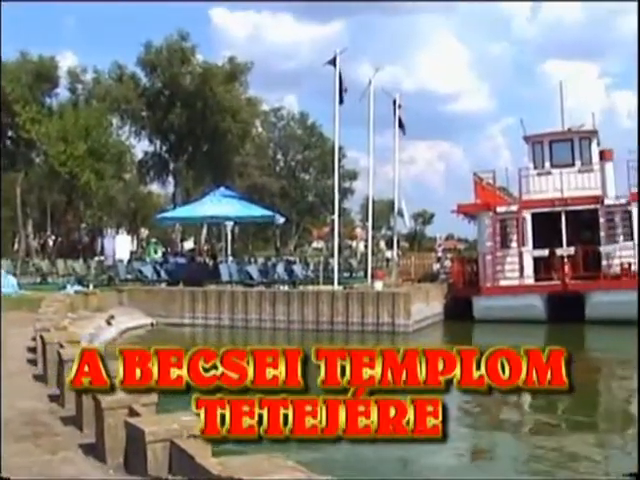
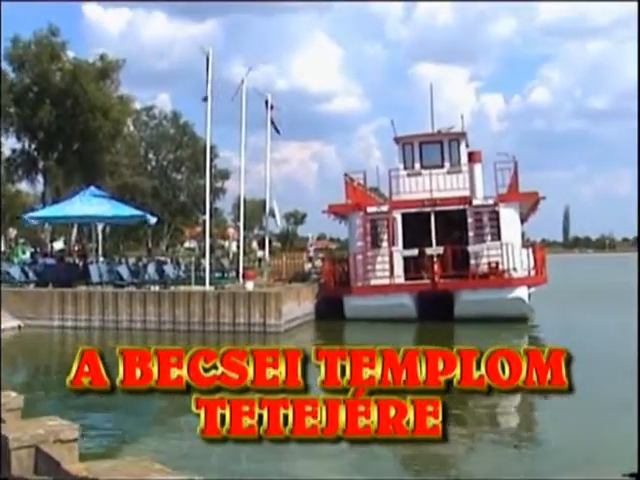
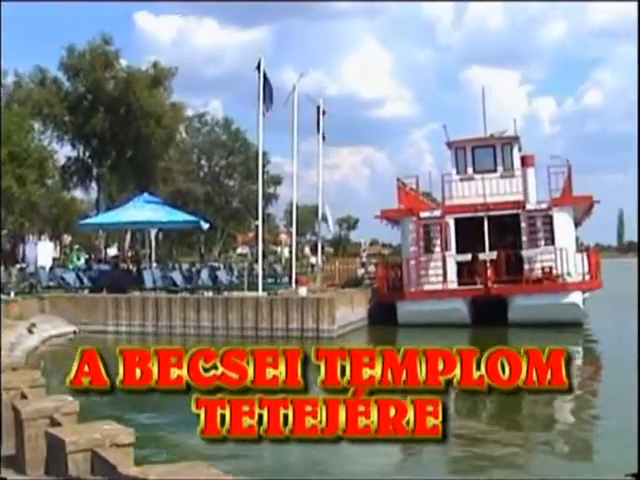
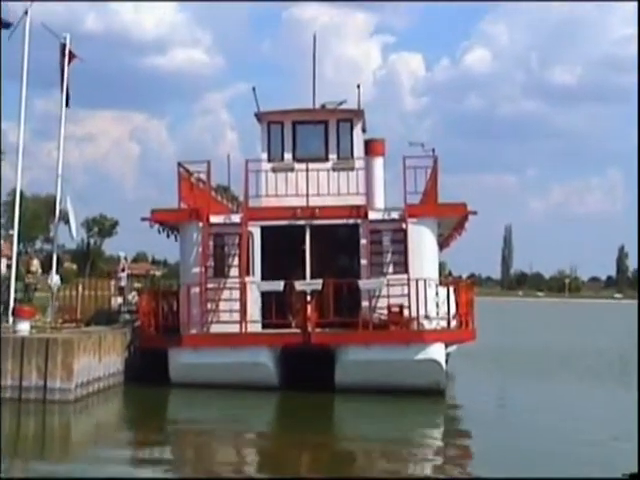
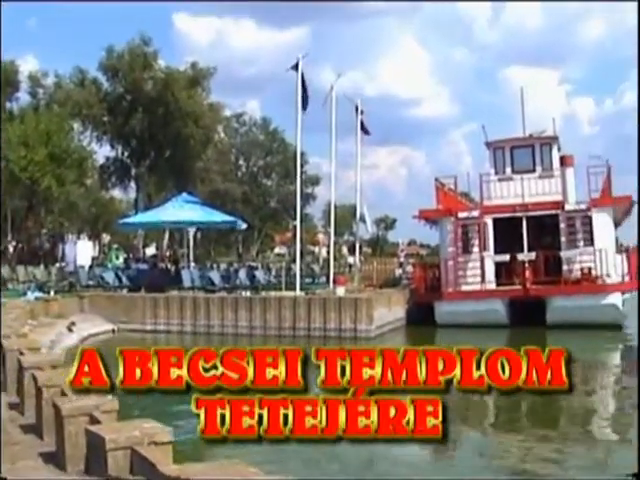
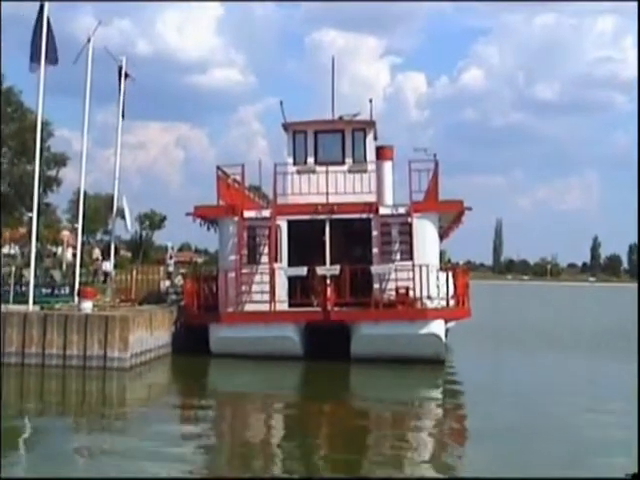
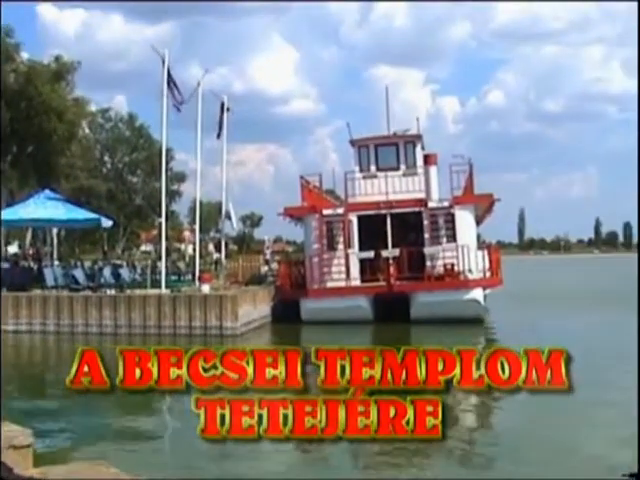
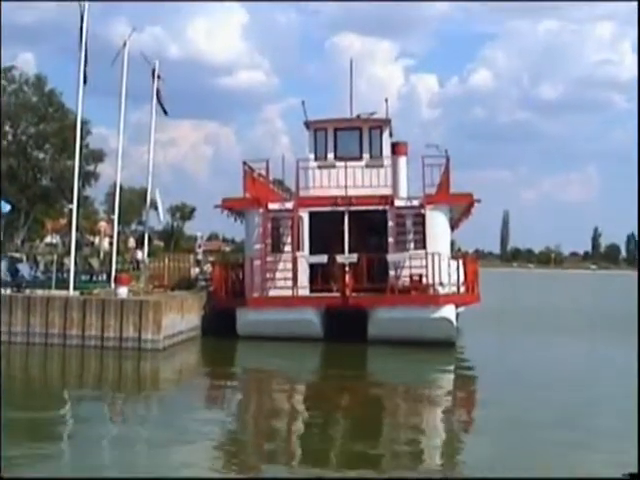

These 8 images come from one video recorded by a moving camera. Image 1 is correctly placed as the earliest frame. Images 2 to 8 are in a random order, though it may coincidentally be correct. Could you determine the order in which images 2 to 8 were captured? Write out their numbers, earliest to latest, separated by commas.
5, 3, 2, 7, 8, 6, 4
